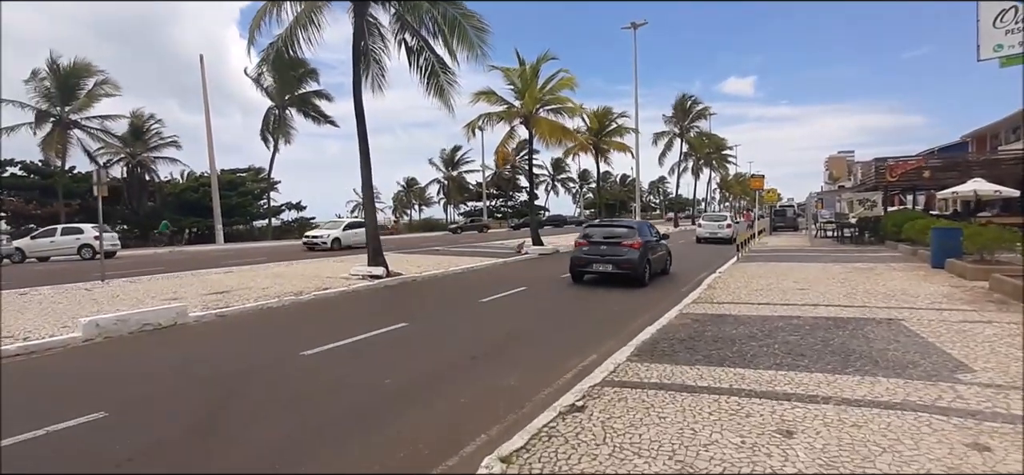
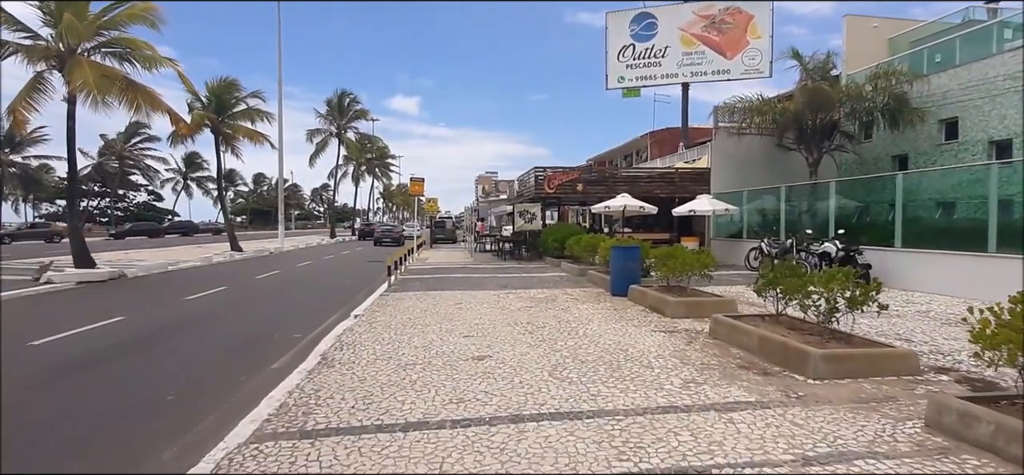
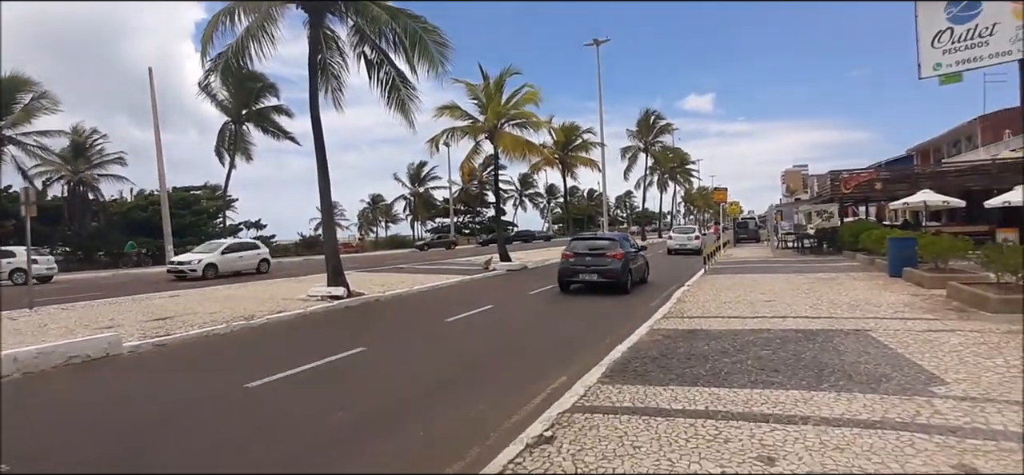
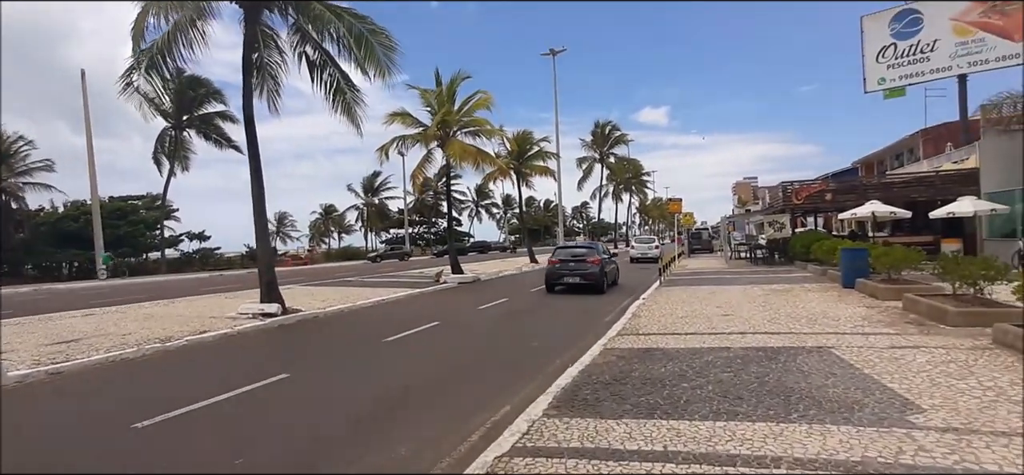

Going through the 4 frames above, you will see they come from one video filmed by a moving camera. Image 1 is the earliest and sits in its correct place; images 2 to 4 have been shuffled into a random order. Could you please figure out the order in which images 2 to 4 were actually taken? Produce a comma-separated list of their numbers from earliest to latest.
3, 4, 2
